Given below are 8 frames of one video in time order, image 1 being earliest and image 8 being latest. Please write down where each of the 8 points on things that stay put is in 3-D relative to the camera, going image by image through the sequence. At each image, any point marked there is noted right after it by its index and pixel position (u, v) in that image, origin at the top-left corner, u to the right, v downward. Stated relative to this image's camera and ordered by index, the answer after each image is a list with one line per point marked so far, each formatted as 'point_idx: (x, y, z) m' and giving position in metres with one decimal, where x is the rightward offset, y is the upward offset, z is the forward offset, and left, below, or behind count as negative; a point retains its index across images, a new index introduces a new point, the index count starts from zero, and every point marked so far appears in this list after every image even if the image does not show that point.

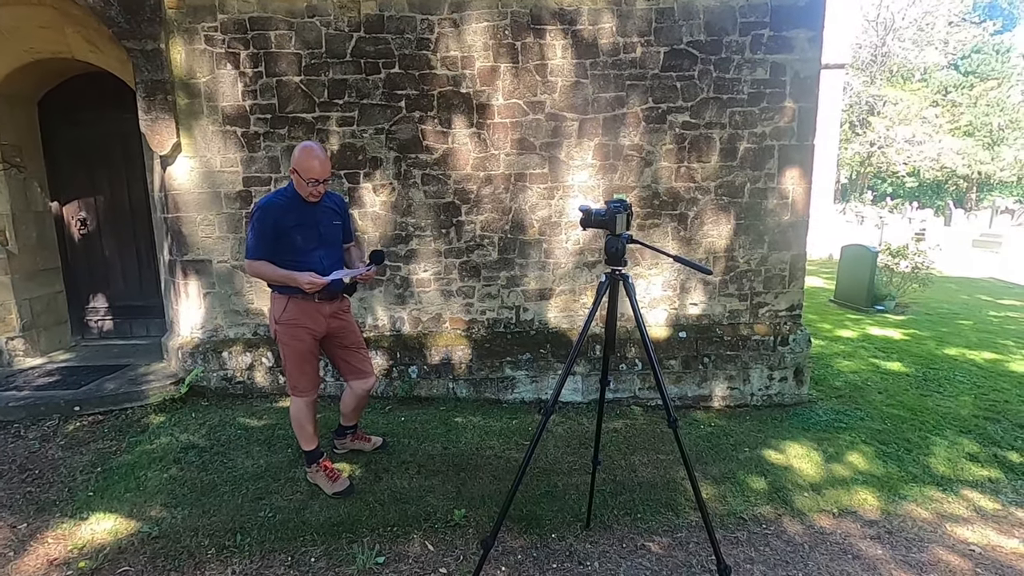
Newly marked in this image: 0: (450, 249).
0: (-0.5, +0.3, +4.6) m
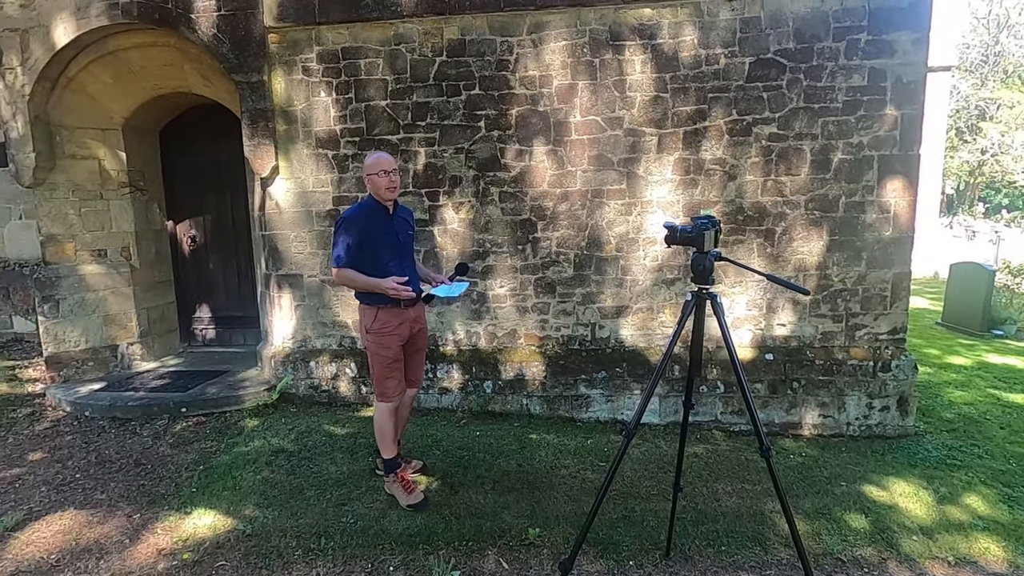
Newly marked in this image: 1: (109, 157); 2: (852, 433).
0: (+0.1, +0.2, +4.7) m
1: (-4.1, +1.3, +5.4) m
2: (+2.8, -1.2, +4.5) m
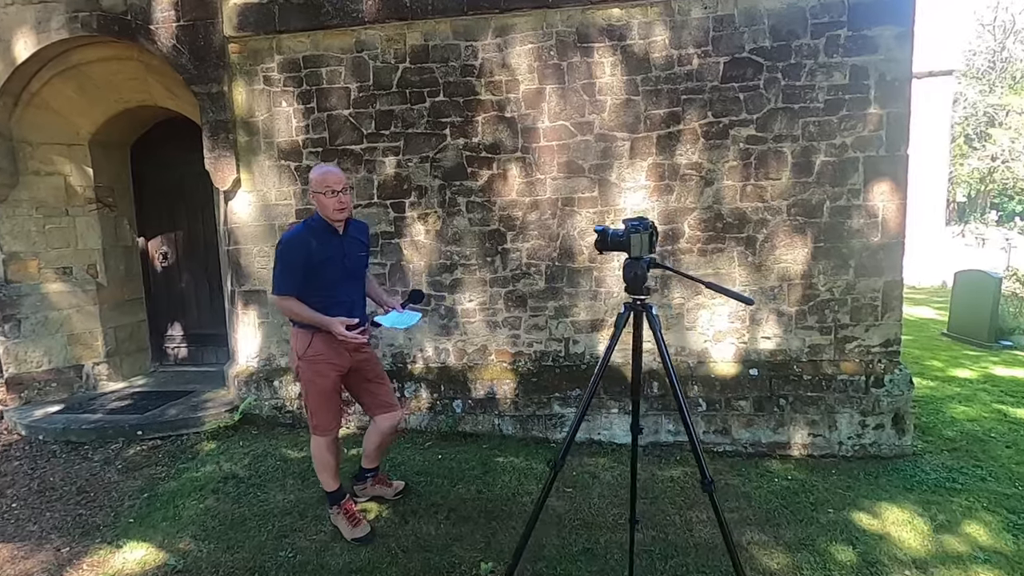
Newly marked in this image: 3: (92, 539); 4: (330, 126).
0: (-0.1, +0.1, +4.5) m
1: (-4.4, +1.1, +5.3) m
2: (+2.6, -1.3, +4.2) m
3: (-2.5, -1.5, +3.2) m
4: (-1.5, +1.4, +4.5) m
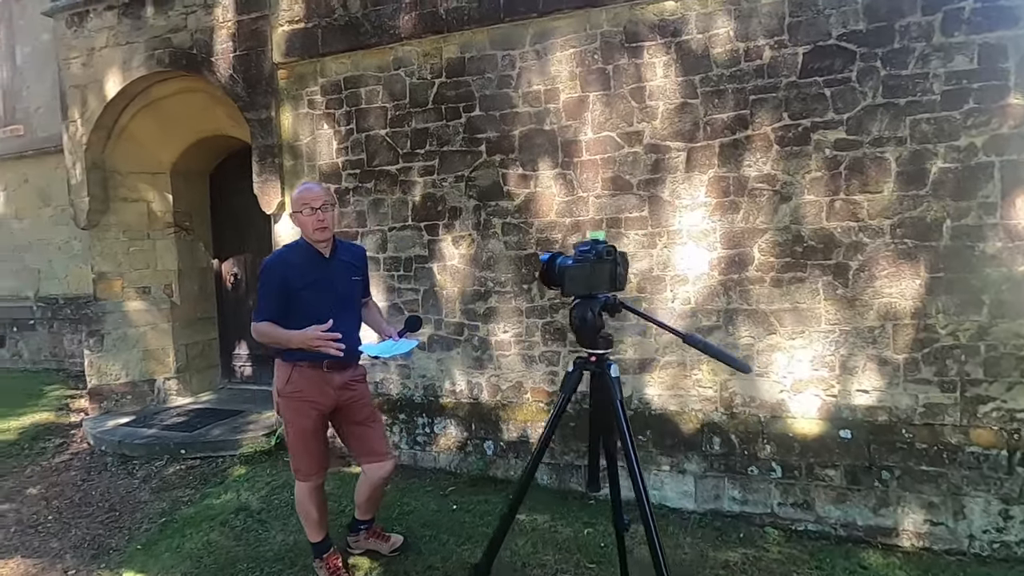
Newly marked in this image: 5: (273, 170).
0: (+0.2, -0.1, +4.0) m
1: (-3.8, +0.9, +5.7) m
2: (+2.7, -1.6, +3.1) m
3: (-2.5, -1.6, +3.2) m
4: (-1.2, +1.2, +4.4) m
5: (-2.1, +1.0, +4.6) m
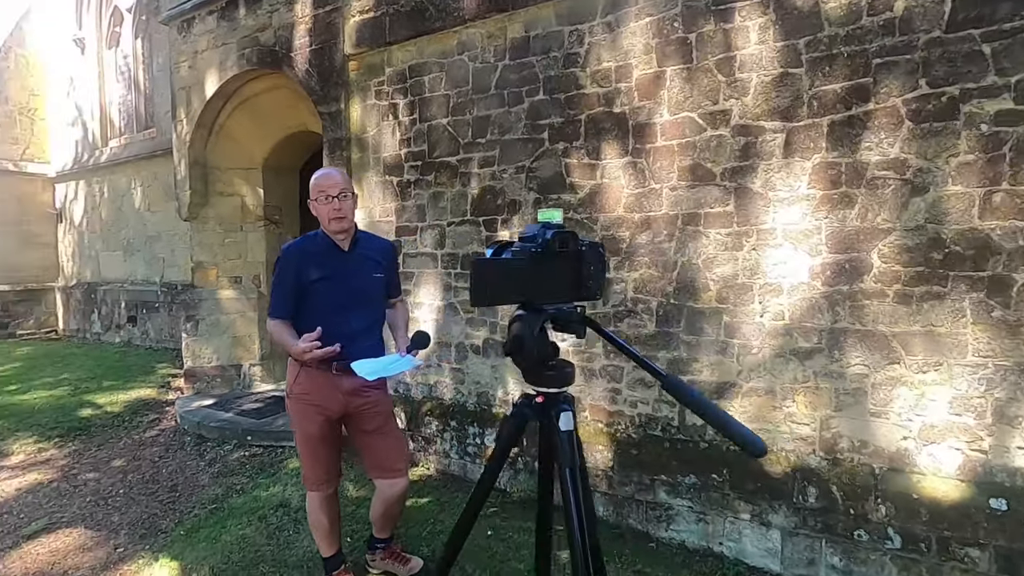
0: (+0.5, -0.2, +3.5) m
1: (-2.9, +1.1, +6.0) m
2: (+2.9, -1.7, +2.2) m
3: (-2.2, -1.6, +3.3) m
4: (-0.6, +1.2, +4.1) m
5: (-1.5, +1.1, +4.6) m
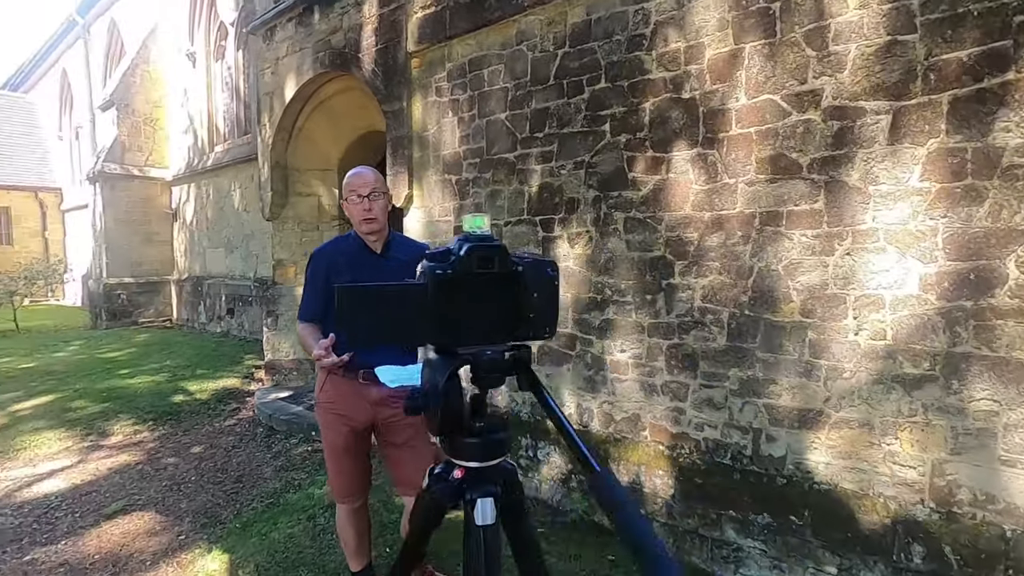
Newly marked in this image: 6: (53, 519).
0: (+0.9, -0.2, +3.2) m
1: (-2.2, +1.1, +6.2) m
2: (+2.9, -1.8, +1.5) m
3: (-2.0, -1.6, +3.4) m
4: (-0.2, +1.2, +4.0) m
5: (-0.9, +1.1, +4.5) m
6: (-3.1, -1.5, +3.6) m
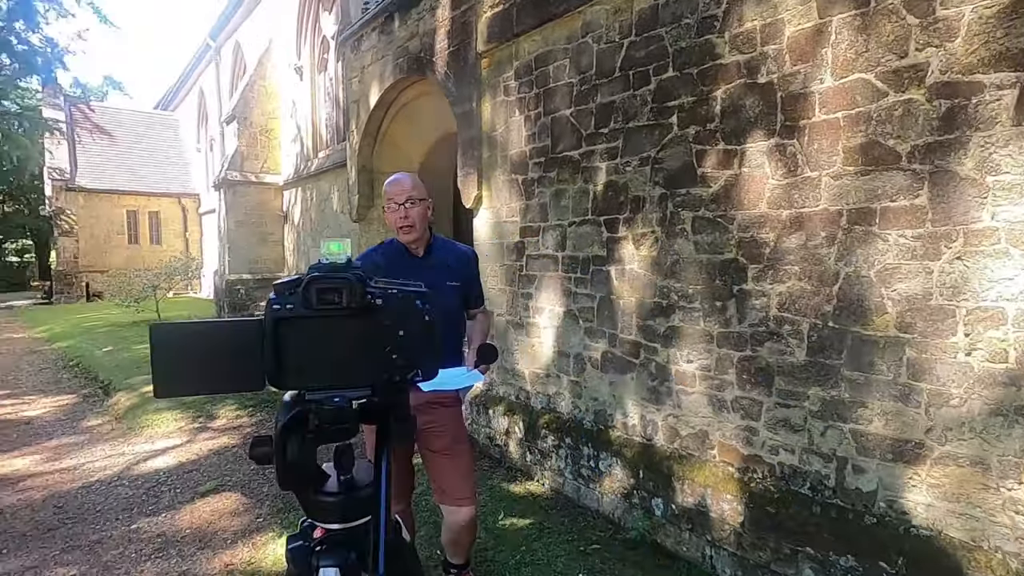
0: (+1.2, -0.2, +2.9) m
1: (-1.2, +1.1, +6.4) m
2: (+2.8, -1.8, +0.9) m
3: (-1.6, -1.6, +3.6) m
4: (+0.3, +1.1, +3.9) m
5: (-0.3, +1.1, +4.5) m
6: (-2.6, -1.5, +4.0) m
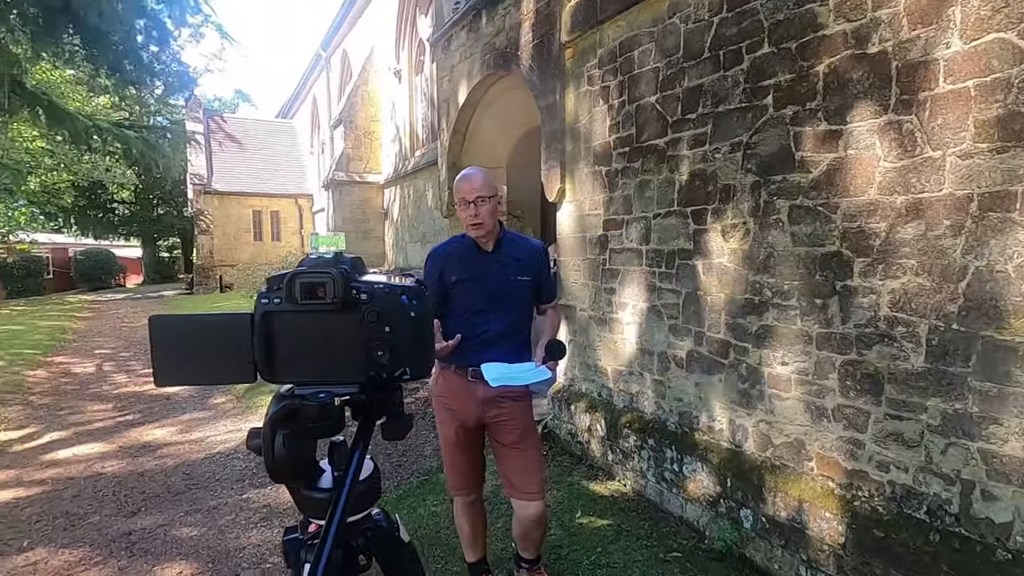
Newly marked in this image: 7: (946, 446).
0: (+1.6, -0.2, +2.6) m
1: (-0.2, +1.2, +6.5) m
2: (+2.8, -1.8, +0.3) m
3: (-1.0, -1.5, +3.8) m
4: (+0.9, +1.2, +3.7) m
5: (+0.4, +1.1, +4.5) m
6: (-2.0, -1.5, +4.4) m
7: (+1.8, -0.7, +2.2) m
